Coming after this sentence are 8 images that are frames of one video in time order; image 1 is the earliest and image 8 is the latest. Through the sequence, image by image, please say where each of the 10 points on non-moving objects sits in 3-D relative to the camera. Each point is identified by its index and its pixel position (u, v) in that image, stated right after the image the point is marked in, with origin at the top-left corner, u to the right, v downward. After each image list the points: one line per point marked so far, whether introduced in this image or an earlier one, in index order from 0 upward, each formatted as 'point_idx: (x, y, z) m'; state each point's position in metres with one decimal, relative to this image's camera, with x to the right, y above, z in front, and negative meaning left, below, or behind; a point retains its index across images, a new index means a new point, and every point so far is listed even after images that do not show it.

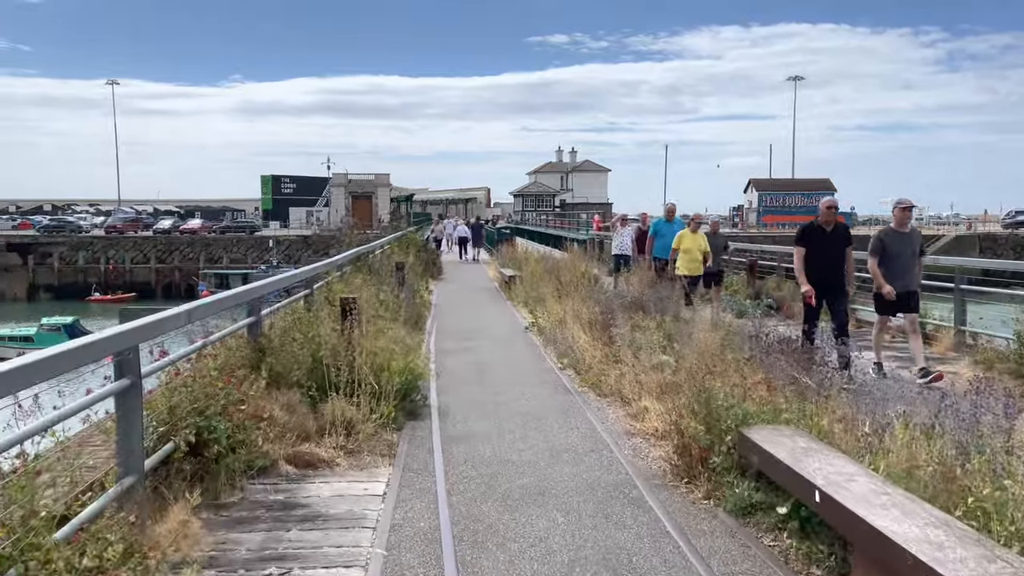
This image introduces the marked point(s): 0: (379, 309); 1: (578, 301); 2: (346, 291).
0: (-1.7, -0.3, +10.4) m
1: (+1.0, -0.2, +12.4) m
2: (-2.1, -0.1, +10.4) m
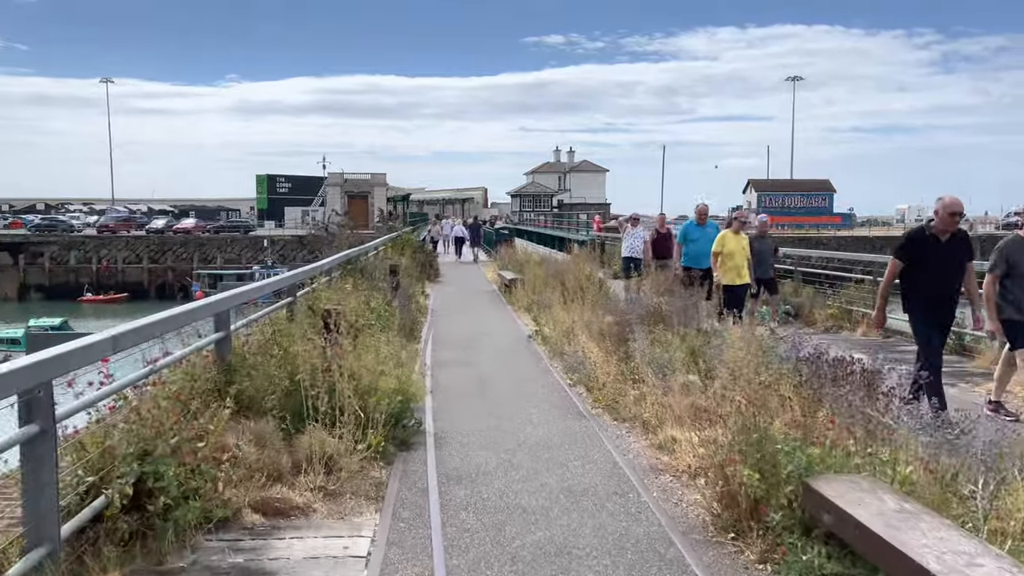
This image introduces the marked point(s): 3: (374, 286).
0: (-1.7, -0.4, +9.5) m
1: (+1.1, -0.3, +11.5) m
2: (-2.1, -0.1, +9.5) m
3: (-2.1, 0.0, +12.7) m
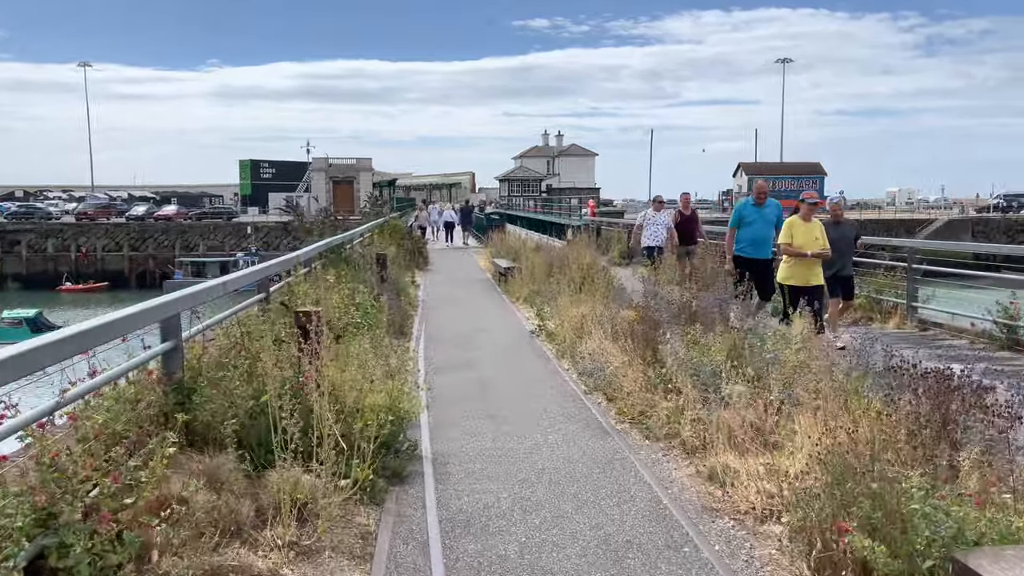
0: (-1.6, -0.3, +8.3) m
1: (+1.1, -0.2, +10.3) m
2: (-2.0, -0.1, +8.3) m
3: (-2.2, +0.1, +11.5) m
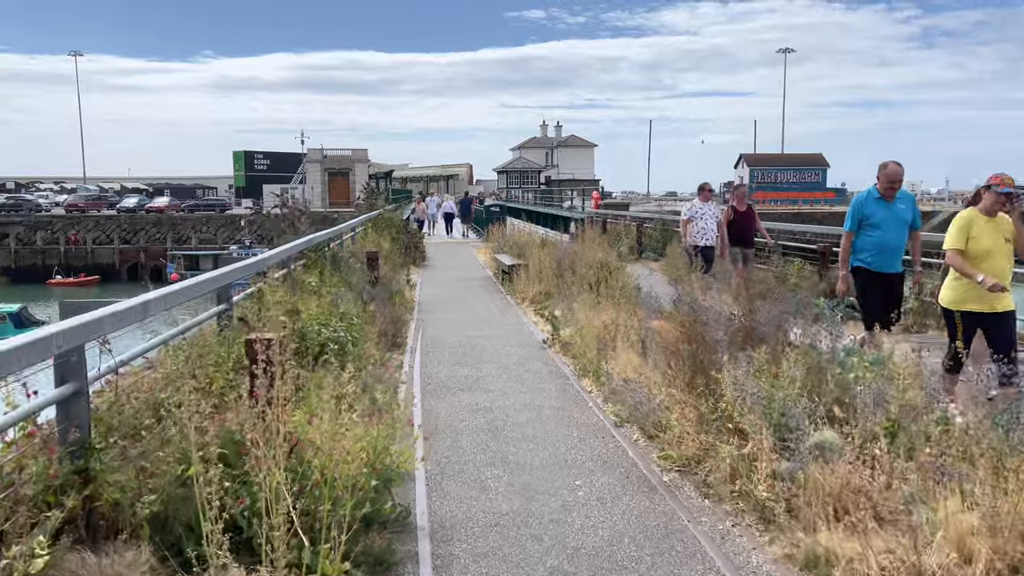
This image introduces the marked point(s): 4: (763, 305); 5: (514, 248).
0: (-1.5, -0.4, +6.9) m
1: (+1.2, -0.3, +9.0) m
2: (-1.9, -0.1, +6.9) m
3: (-2.1, +0.1, +10.2) m
4: (+1.9, -0.1, +6.3) m
5: (0.0, +0.9, +18.8) m
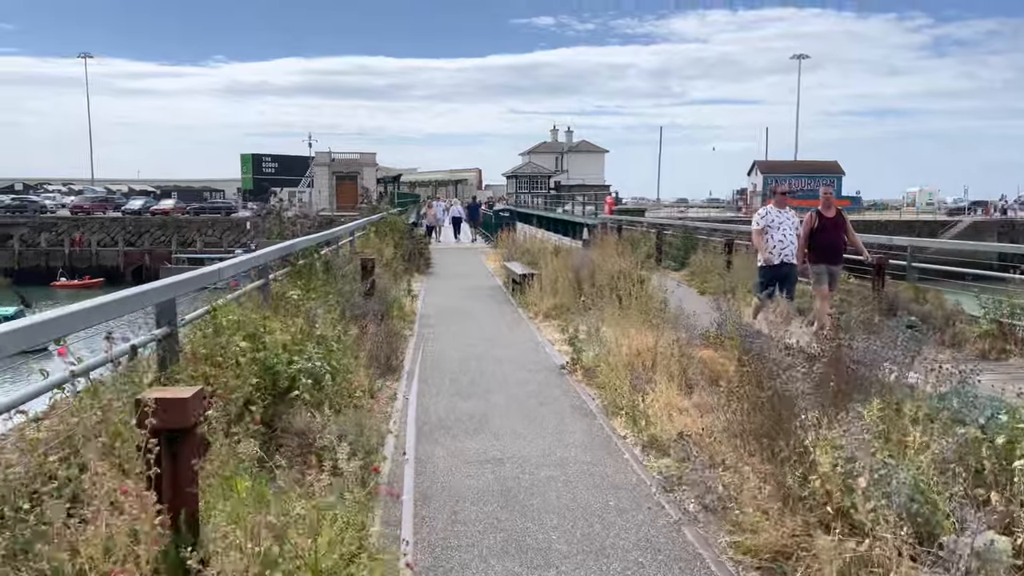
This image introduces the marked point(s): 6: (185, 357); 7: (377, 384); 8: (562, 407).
0: (-1.4, -0.5, +5.6) m
1: (+1.3, -0.4, +7.6) m
2: (-1.8, -0.3, +5.6) m
3: (-1.9, -0.1, +8.8) m
4: (+2.1, -0.3, +4.9) m
5: (+0.3, +0.7, +17.4) m
6: (-1.9, -0.3, +4.9) m
7: (-1.2, -0.8, +7.1) m
8: (+0.4, -1.0, +6.8) m
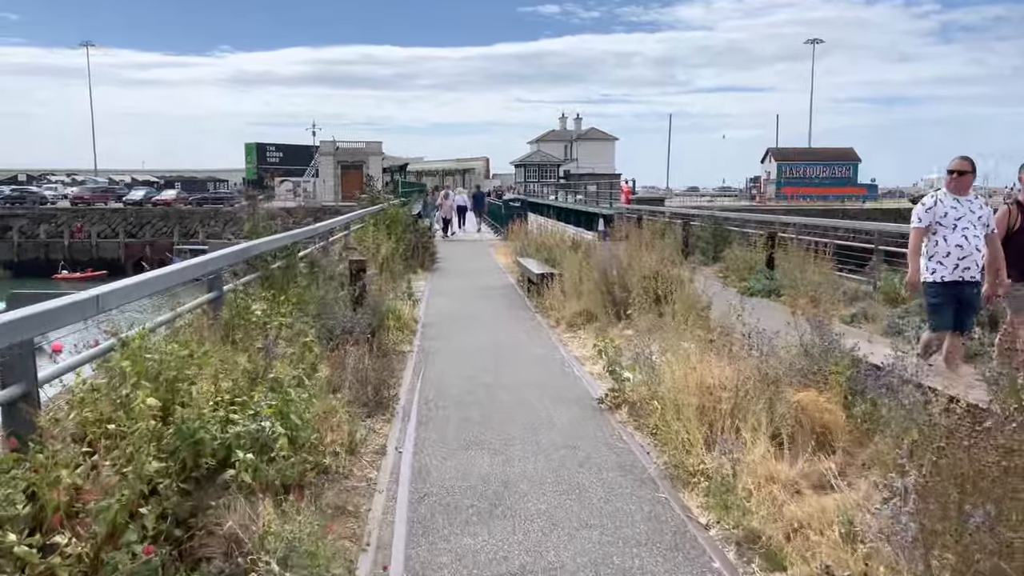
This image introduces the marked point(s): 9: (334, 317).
0: (-1.2, -0.7, +3.8) m
1: (+1.5, -0.5, +5.8) m
2: (-1.7, -0.4, +3.8) m
3: (-1.7, -0.2, +7.1) m
4: (+2.2, -0.4, +3.1) m
5: (+0.5, +0.7, +15.7) m
6: (-1.8, -0.5, +3.1) m
7: (-1.0, -0.9, +5.3) m
8: (+0.6, -1.1, +5.0) m
9: (-1.6, -0.3, +7.2) m
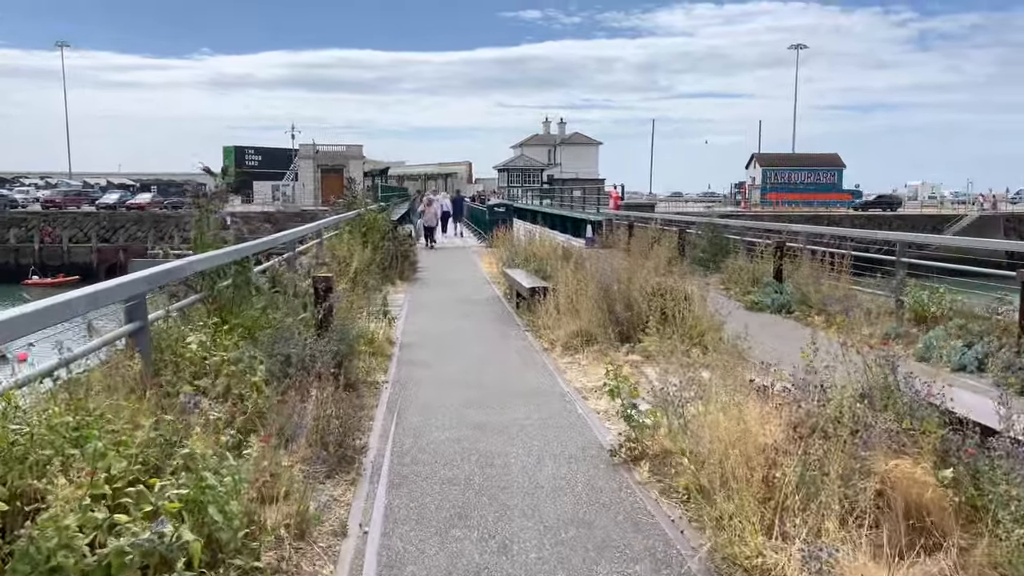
0: (-1.2, -0.8, +2.6) m
1: (+1.5, -0.7, +4.7) m
2: (-1.6, -0.6, +2.6) m
3: (-1.8, -0.4, +5.9) m
4: (+2.3, -0.6, +2.0) m
5: (+0.3, +0.5, +14.5) m
6: (-1.7, -0.7, +1.9) m
7: (-1.0, -1.1, +4.1) m
8: (+0.6, -1.3, +3.9) m
9: (-1.6, -0.4, +6.0) m
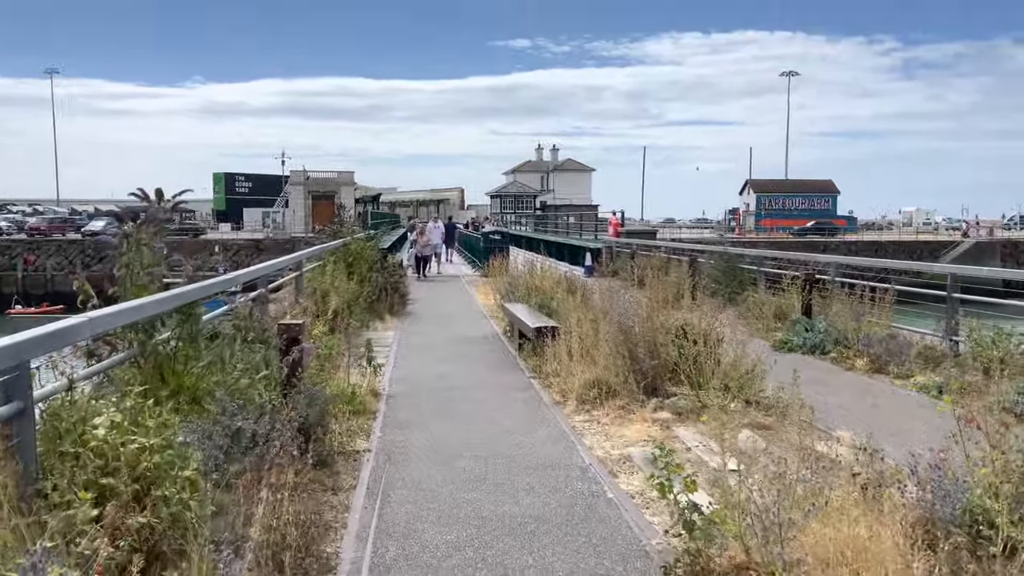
0: (-1.1, -1.0, +1.3) m
1: (+1.6, -1.0, +3.4) m
2: (-1.5, -0.8, +1.3) m
3: (-1.7, -0.7, +4.5) m
4: (+2.4, -0.8, +0.7) m
5: (+0.3, -0.1, +13.2) m
6: (-1.6, -0.8, +0.6) m
7: (-0.9, -1.4, +2.8) m
8: (+0.7, -1.5, +2.6) m
9: (-1.5, -0.8, +4.7) m
